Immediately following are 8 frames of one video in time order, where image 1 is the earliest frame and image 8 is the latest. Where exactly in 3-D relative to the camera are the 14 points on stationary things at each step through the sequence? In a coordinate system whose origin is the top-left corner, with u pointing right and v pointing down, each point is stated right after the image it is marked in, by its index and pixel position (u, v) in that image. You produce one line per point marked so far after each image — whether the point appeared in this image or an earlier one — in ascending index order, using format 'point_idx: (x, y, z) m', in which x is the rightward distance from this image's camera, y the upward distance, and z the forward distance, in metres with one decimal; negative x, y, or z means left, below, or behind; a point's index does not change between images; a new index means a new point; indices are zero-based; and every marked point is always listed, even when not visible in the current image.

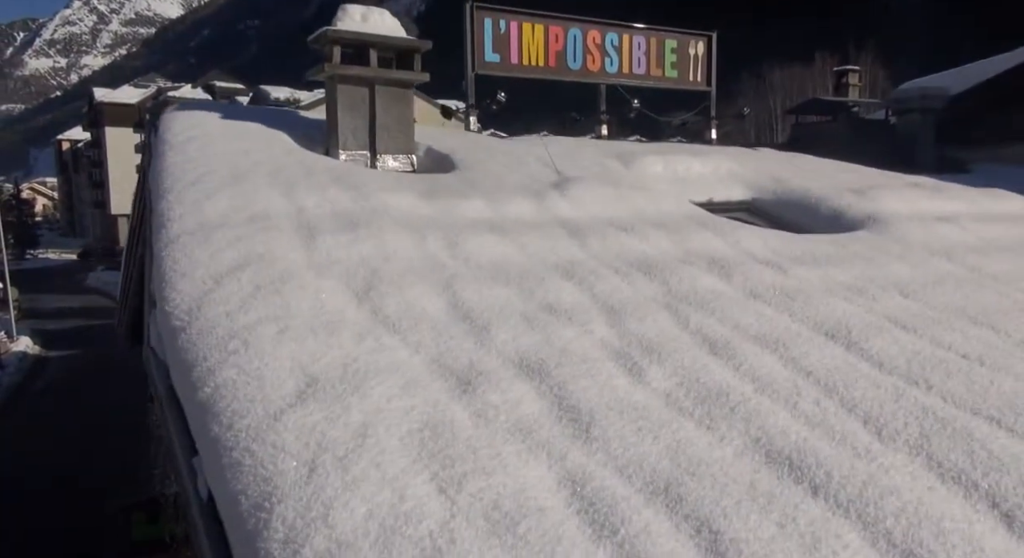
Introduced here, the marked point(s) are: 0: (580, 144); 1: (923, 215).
0: (+0.6, +1.3, +6.9) m
1: (+3.4, +0.5, +6.1) m
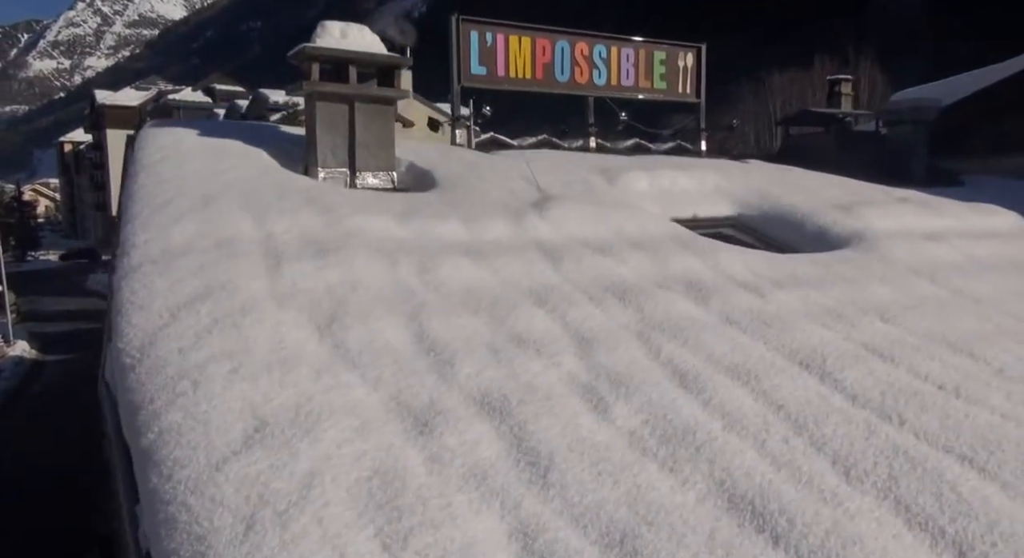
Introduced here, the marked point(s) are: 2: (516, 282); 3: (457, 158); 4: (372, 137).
0: (+0.5, +1.1, +6.8) m
1: (+3.3, +0.4, +6.0) m
2: (0.0, 0.0, +3.7) m
3: (-0.5, +1.0, +6.2) m
4: (-1.0, +1.1, +5.4) m
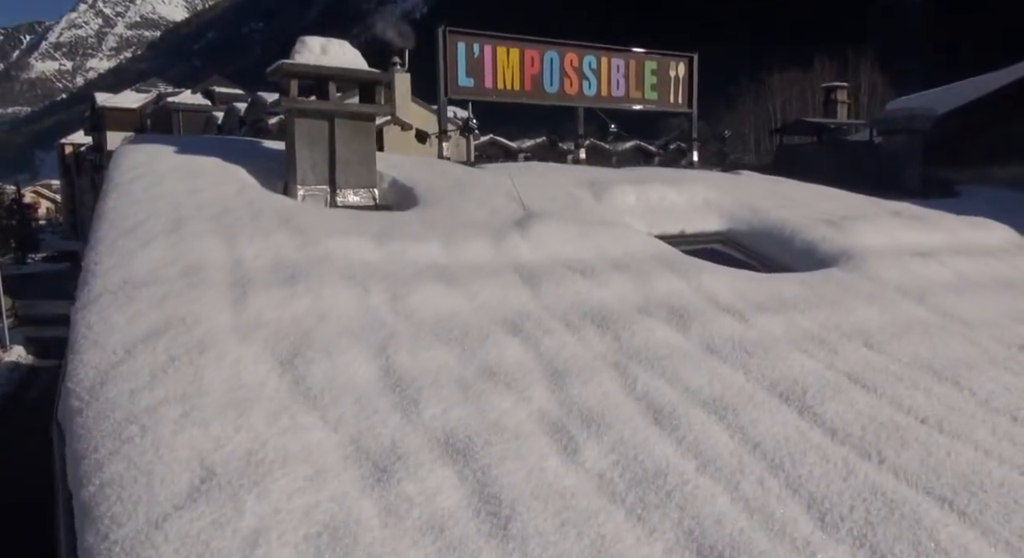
0: (+0.4, +1.0, +6.8) m
1: (+3.2, +0.3, +5.9) m
2: (-0.1, -0.2, +3.7) m
3: (-0.6, +0.9, +6.1) m
4: (-1.2, +0.9, +5.3) m
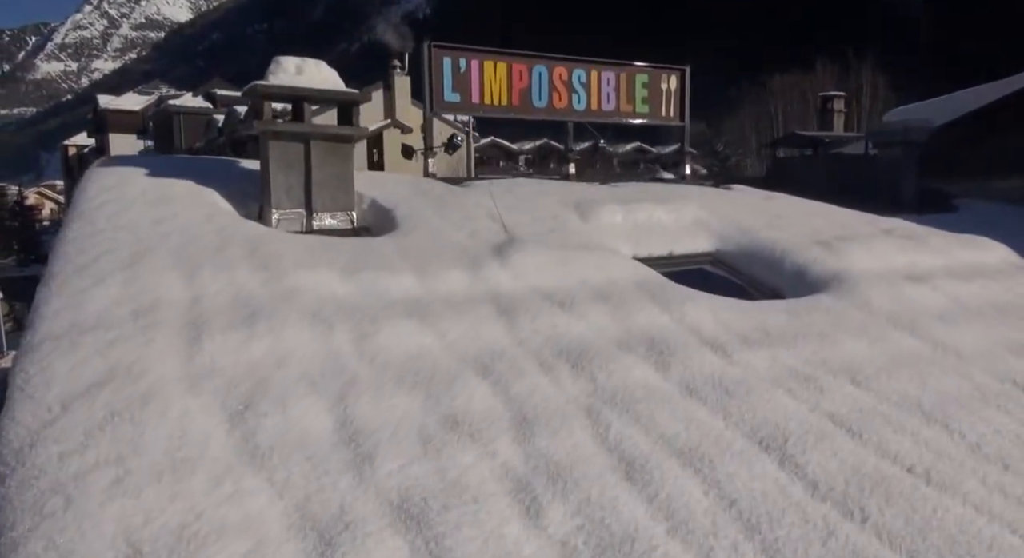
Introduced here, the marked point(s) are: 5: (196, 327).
0: (+0.2, +0.8, +6.6) m
1: (+3.0, +0.1, +5.8) m
2: (-0.2, -0.3, +3.5) m
3: (-0.7, +0.7, +6.0) m
4: (-1.3, +0.7, +5.2) m
5: (-1.4, -0.2, +3.1) m
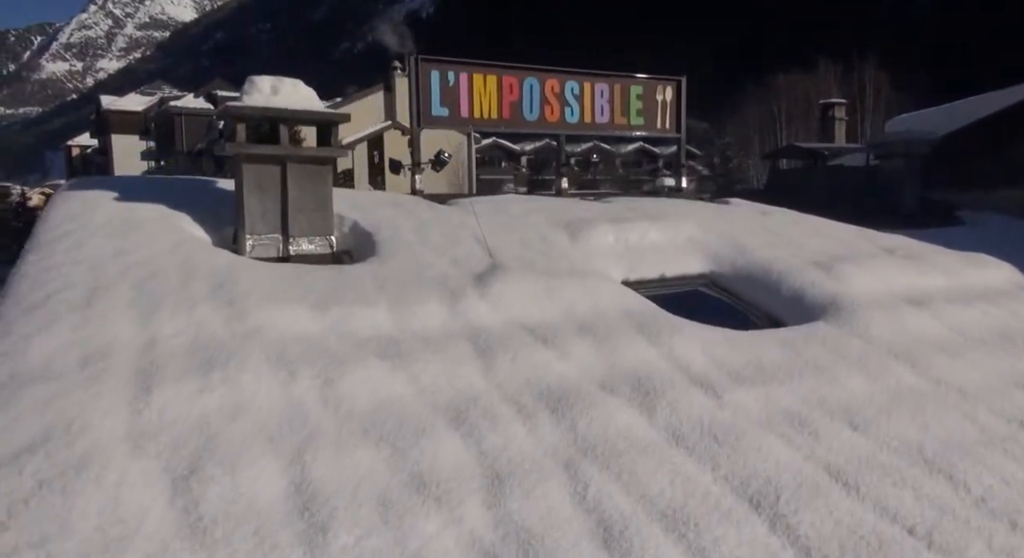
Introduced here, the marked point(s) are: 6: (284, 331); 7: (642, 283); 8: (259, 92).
0: (+0.1, +0.6, +6.4) m
1: (+2.9, -0.1, +5.6) m
2: (-0.3, -0.5, +3.3) m
3: (-0.8, +0.5, +5.8) m
4: (-1.4, +0.5, +5.0) m
5: (-1.5, -0.4, +2.9) m
6: (-1.1, -0.2, +3.5) m
7: (+1.0, 0.0, +5.7) m
8: (-1.7, +1.2, +4.8) m
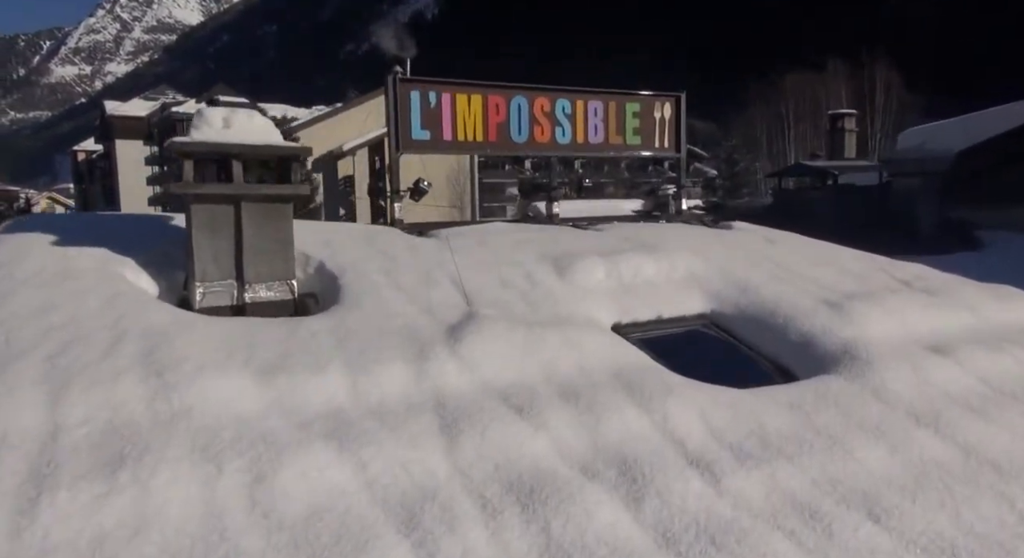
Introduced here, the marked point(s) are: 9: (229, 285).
0: (0.0, +0.3, +6.0) m
1: (+2.8, -0.4, +5.1) m
2: (-0.5, -0.8, +2.9) m
3: (-1.0, +0.2, +5.3) m
4: (-1.5, +0.2, +4.5) m
5: (-1.6, -0.7, +2.5) m
6: (-1.2, -0.5, +3.1) m
7: (+0.9, -0.3, +5.2) m
8: (-1.8, +0.9, +4.4) m
9: (-1.7, 0.0, +4.4) m
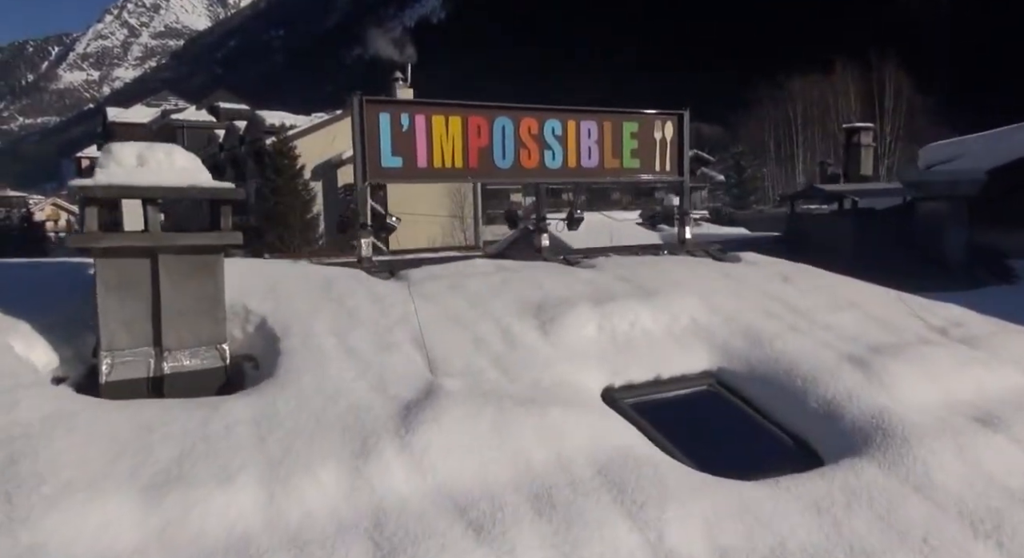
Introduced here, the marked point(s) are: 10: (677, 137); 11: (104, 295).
0: (-0.1, 0.0, +5.3) m
1: (+2.6, -0.8, +4.4) m
2: (-0.7, -1.1, +2.2) m
3: (-1.1, -0.1, +4.6) m
4: (-1.7, -0.1, +3.8) m
5: (-1.8, -1.0, +1.8) m
6: (-1.4, -0.9, +2.4) m
7: (+0.7, -0.7, +4.5) m
8: (-2.0, +0.6, +3.7) m
9: (-1.9, -0.4, +3.7) m
10: (+1.7, +1.5, +7.5) m
11: (-2.0, -0.1, +3.6) m
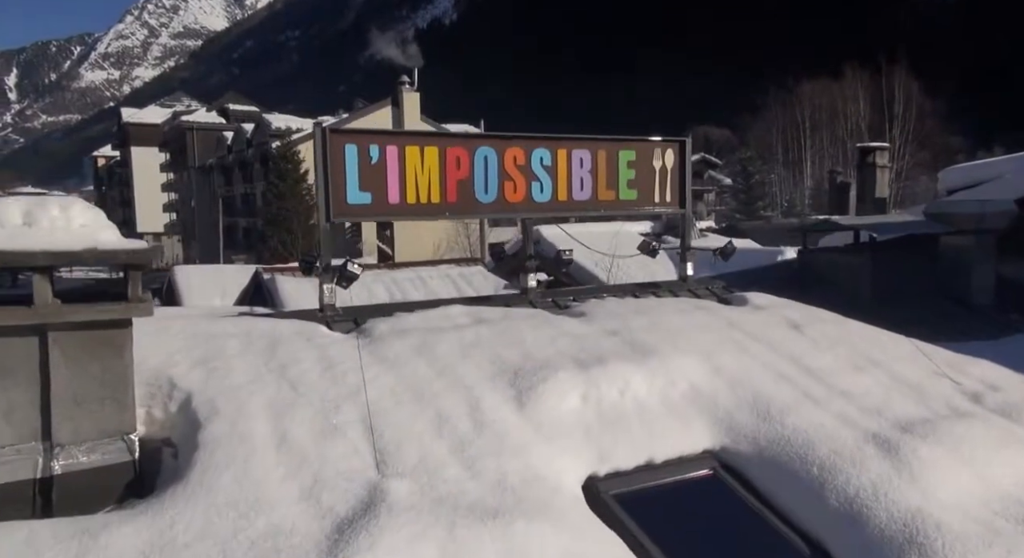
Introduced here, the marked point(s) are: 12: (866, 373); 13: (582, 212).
0: (-0.3, -0.4, +4.6) m
1: (+2.5, -1.1, +3.7) m
2: (-0.9, -1.5, +1.5) m
3: (-1.3, -0.5, +4.0) m
4: (-1.9, -0.5, +3.2) m
5: (-2.0, -1.4, +1.2) m
6: (-1.6, -1.2, +1.7) m
7: (+0.6, -1.0, +3.9) m
8: (-2.1, +0.2, +3.1) m
9: (-2.0, -0.7, +3.1) m
10: (+1.6, +1.1, +6.9) m
11: (-2.2, -0.4, +3.0) m
12: (+2.3, -0.7, +4.9) m
13: (+0.6, +0.6, +6.4) m
